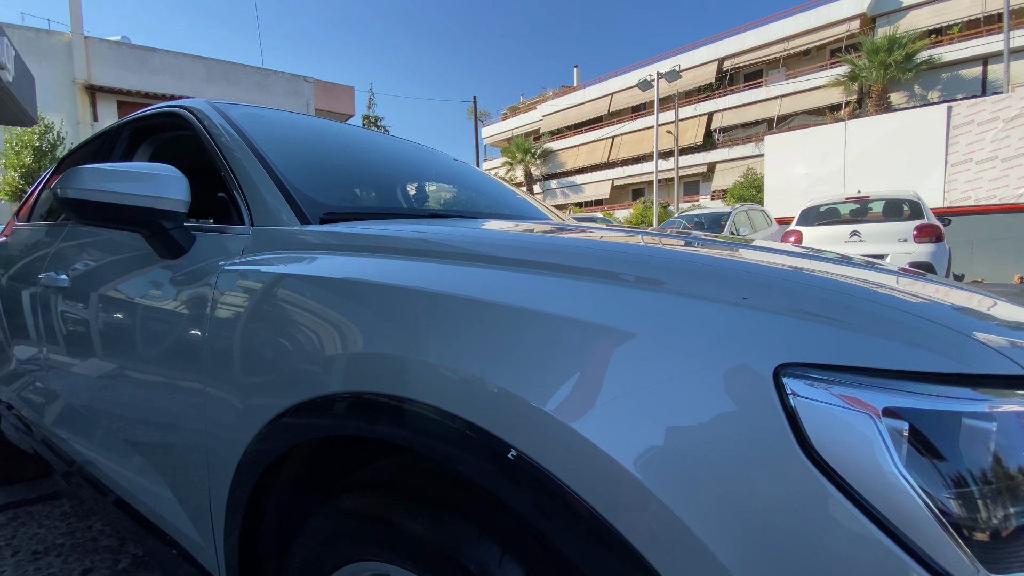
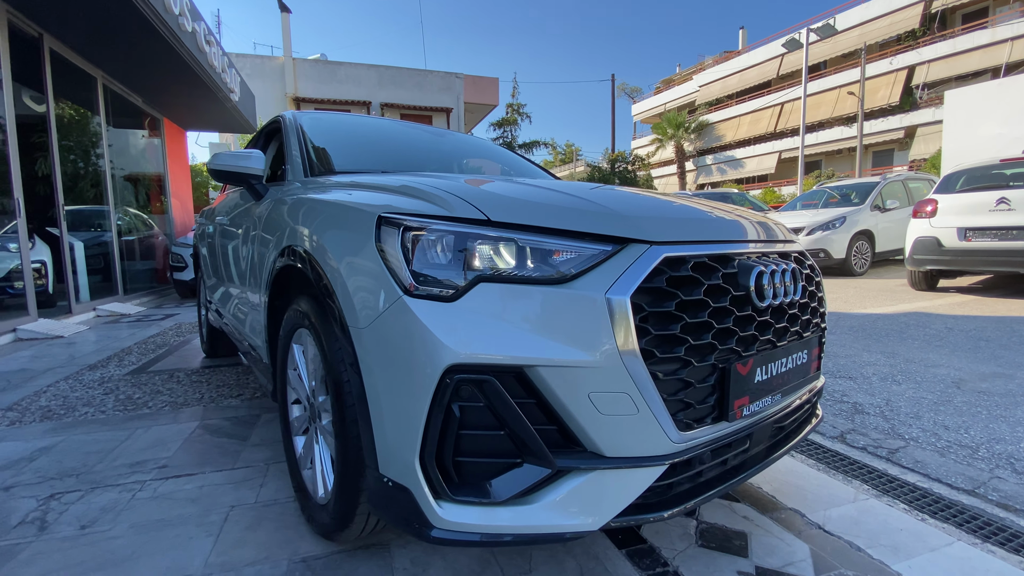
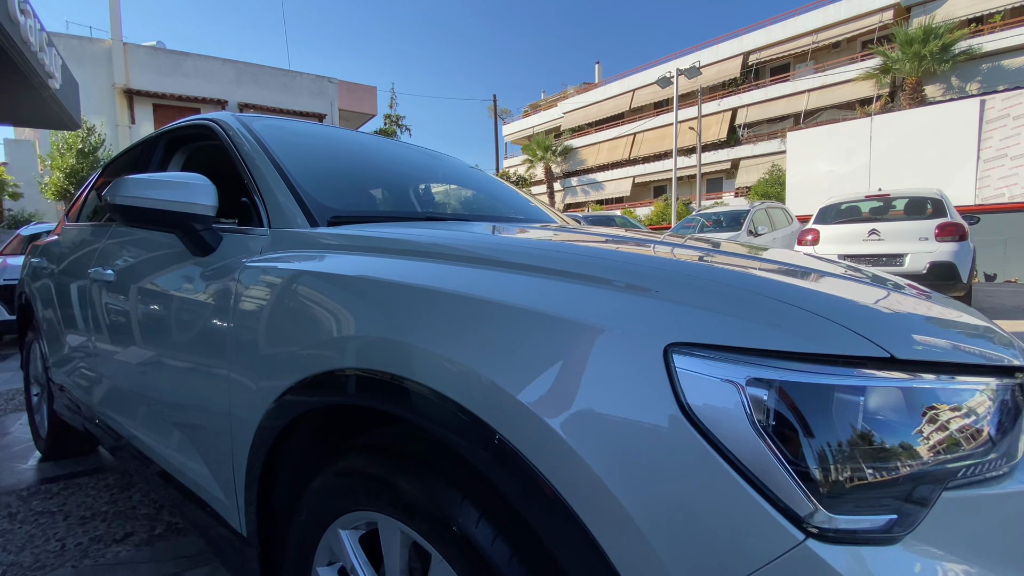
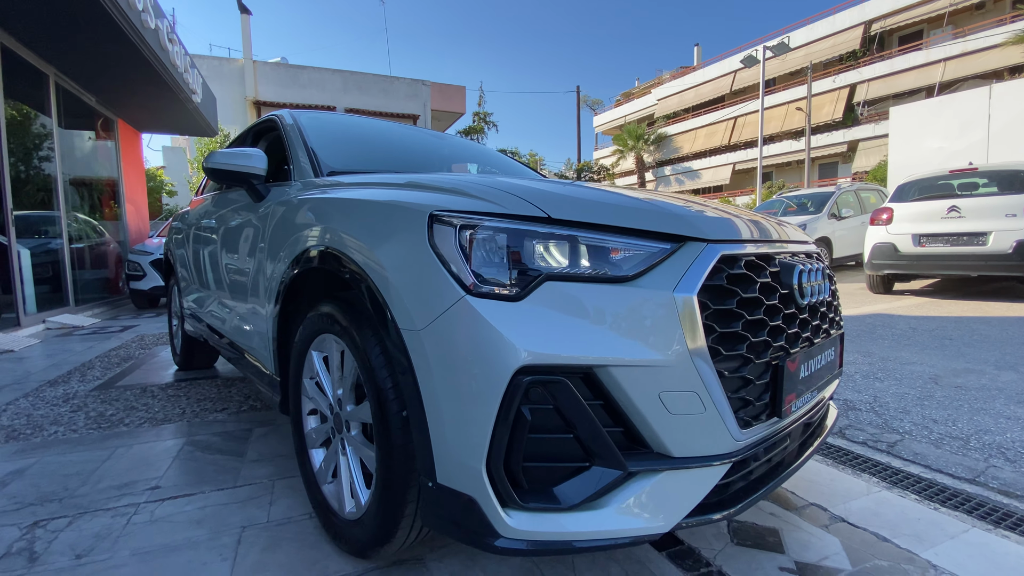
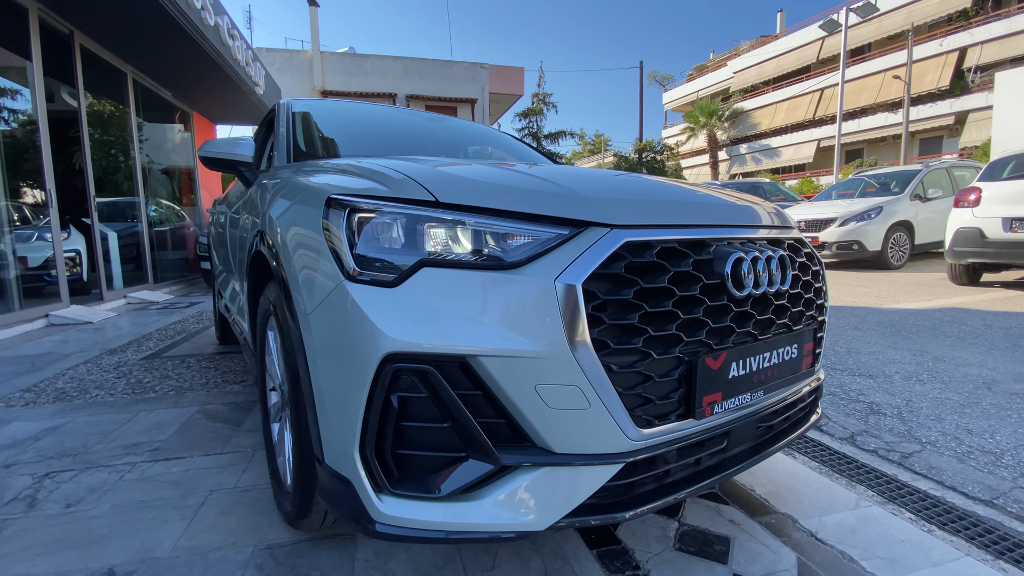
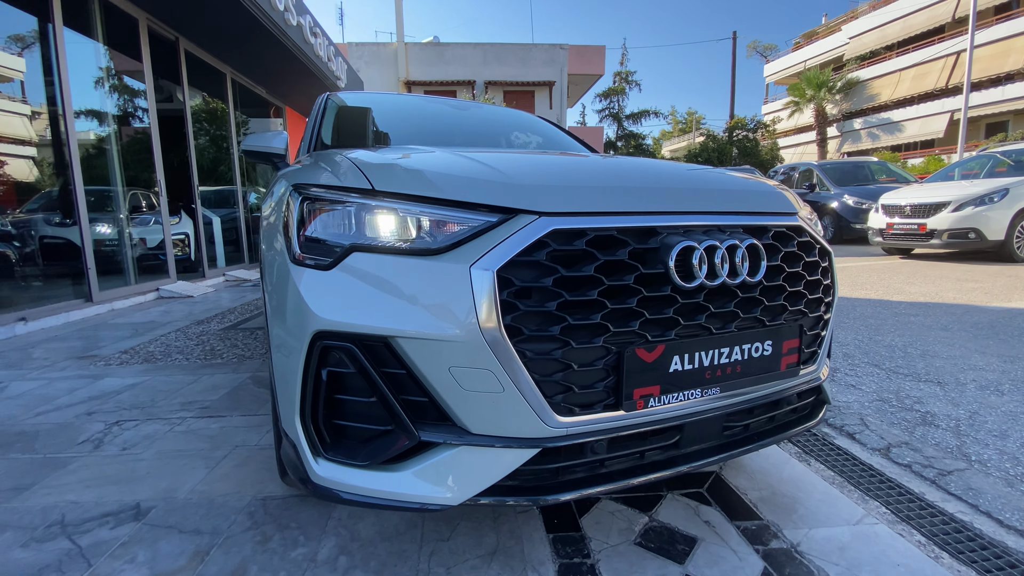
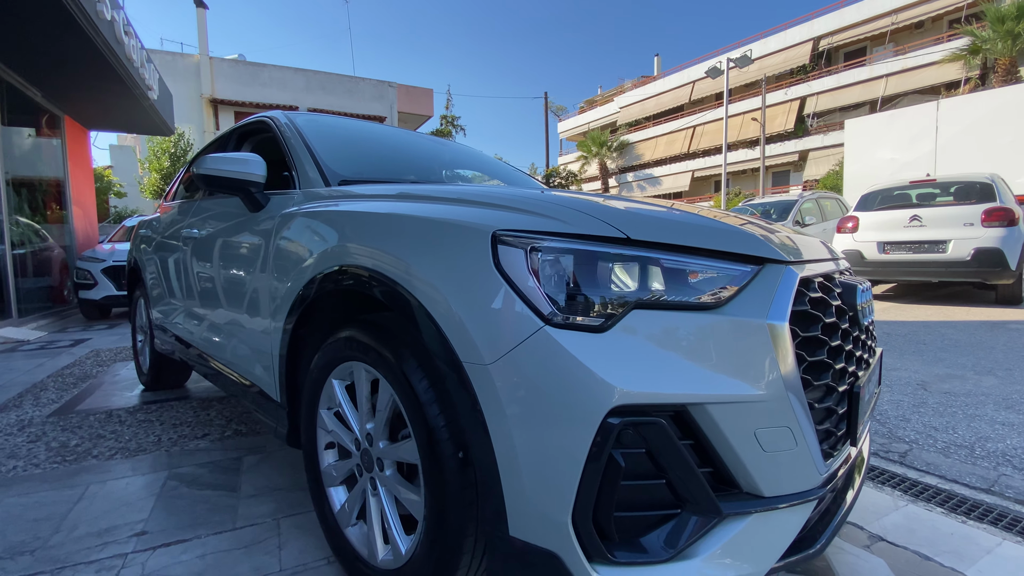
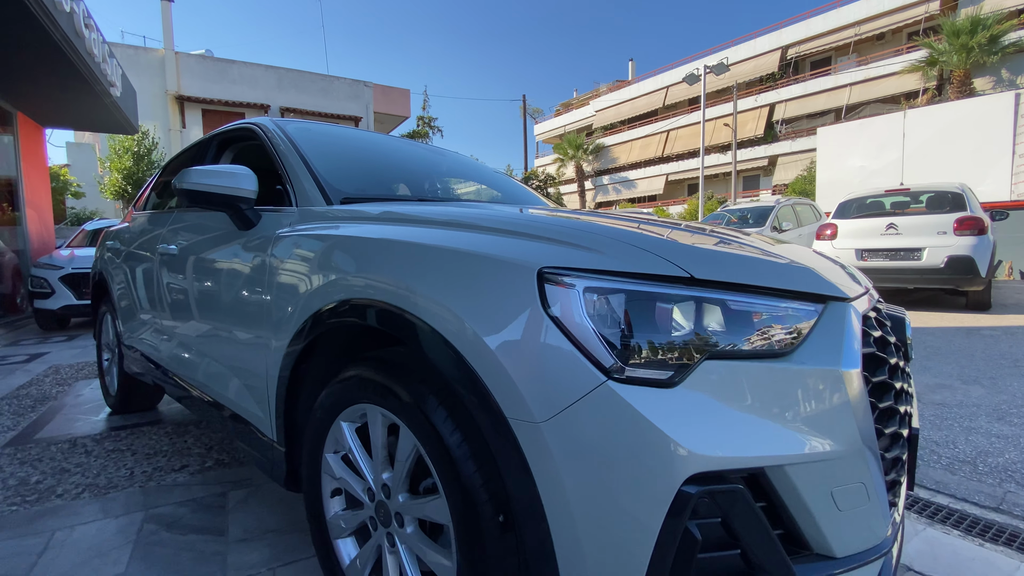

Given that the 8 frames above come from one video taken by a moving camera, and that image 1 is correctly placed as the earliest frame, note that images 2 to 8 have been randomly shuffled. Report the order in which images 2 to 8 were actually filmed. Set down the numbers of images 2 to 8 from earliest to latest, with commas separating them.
3, 8, 7, 4, 2, 5, 6
